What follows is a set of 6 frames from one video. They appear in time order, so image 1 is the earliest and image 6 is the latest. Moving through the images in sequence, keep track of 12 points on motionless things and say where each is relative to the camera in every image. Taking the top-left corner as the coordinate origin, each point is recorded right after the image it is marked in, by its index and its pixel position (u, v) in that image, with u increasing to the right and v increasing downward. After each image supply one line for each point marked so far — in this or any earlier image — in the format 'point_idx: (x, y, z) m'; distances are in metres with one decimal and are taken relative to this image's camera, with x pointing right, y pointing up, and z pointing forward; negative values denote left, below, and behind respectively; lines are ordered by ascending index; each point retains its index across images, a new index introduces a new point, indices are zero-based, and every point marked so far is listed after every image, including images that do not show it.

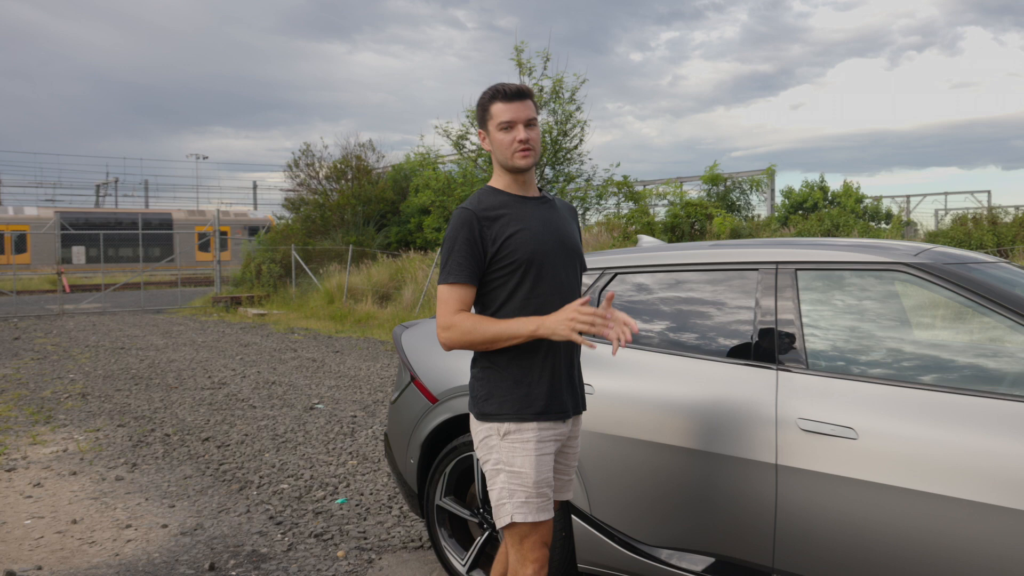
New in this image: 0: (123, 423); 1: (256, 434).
0: (-3.4, -1.2, +6.8) m
1: (-2.1, -1.2, +6.2) m
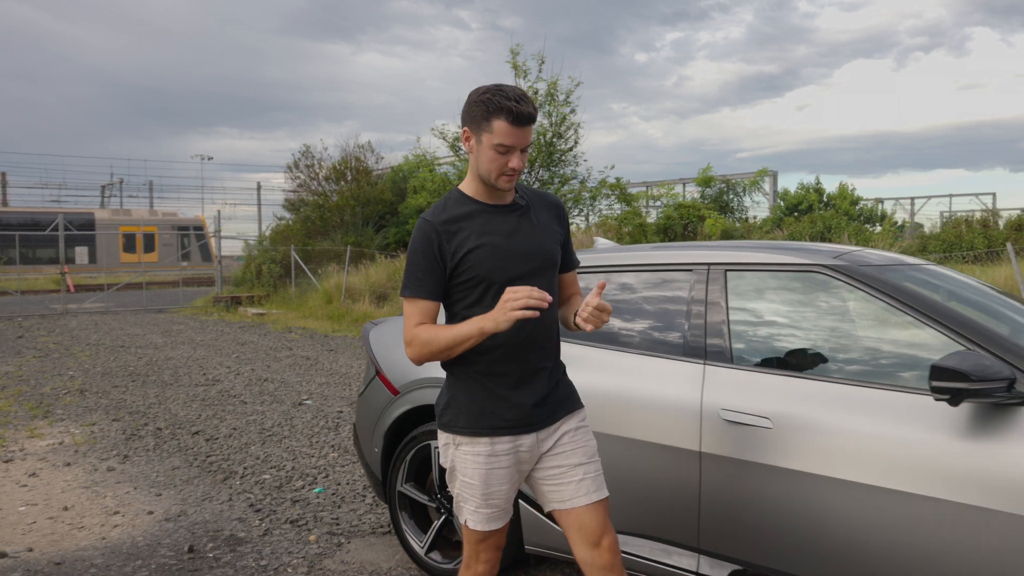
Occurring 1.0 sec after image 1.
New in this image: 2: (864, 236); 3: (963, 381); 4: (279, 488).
0: (-3.6, -1.2, +7.0) m
1: (-2.2, -1.2, +6.4) m
2: (+7.0, +1.1, +15.3) m
3: (+1.3, -0.3, +2.2) m
4: (-1.5, -1.3, +4.8) m
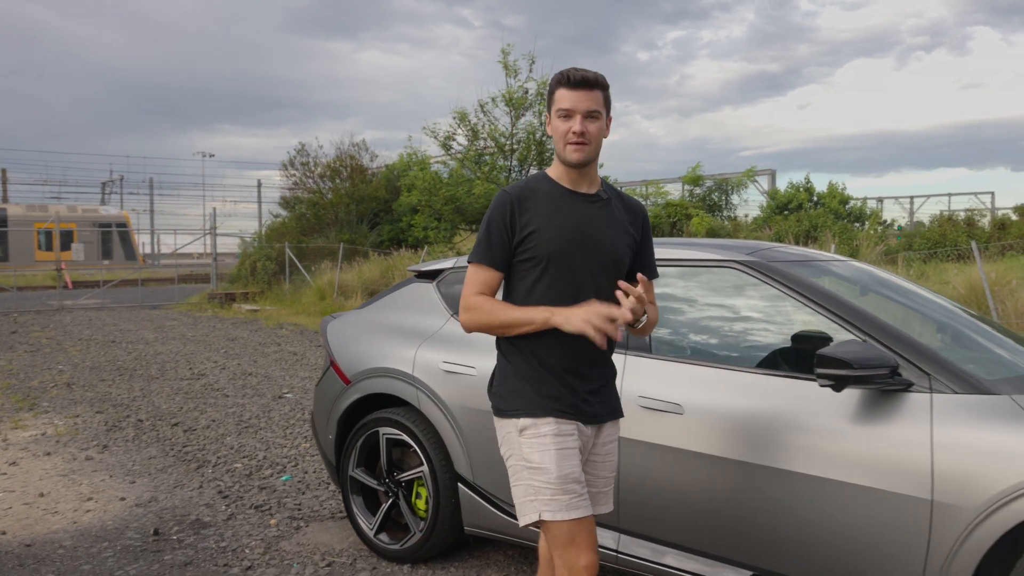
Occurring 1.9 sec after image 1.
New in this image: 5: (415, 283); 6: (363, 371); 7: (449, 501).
0: (-3.9, -1.1, +7.2) m
1: (-2.5, -1.1, +6.6) m
2: (+6.8, +1.1, +15.4) m
3: (+1.1, -0.3, +2.4) m
4: (-1.7, -1.2, +5.0) m
5: (-0.5, 0.0, +3.8) m
6: (-0.7, -0.4, +3.6) m
7: (-0.3, -0.9, +3.3) m
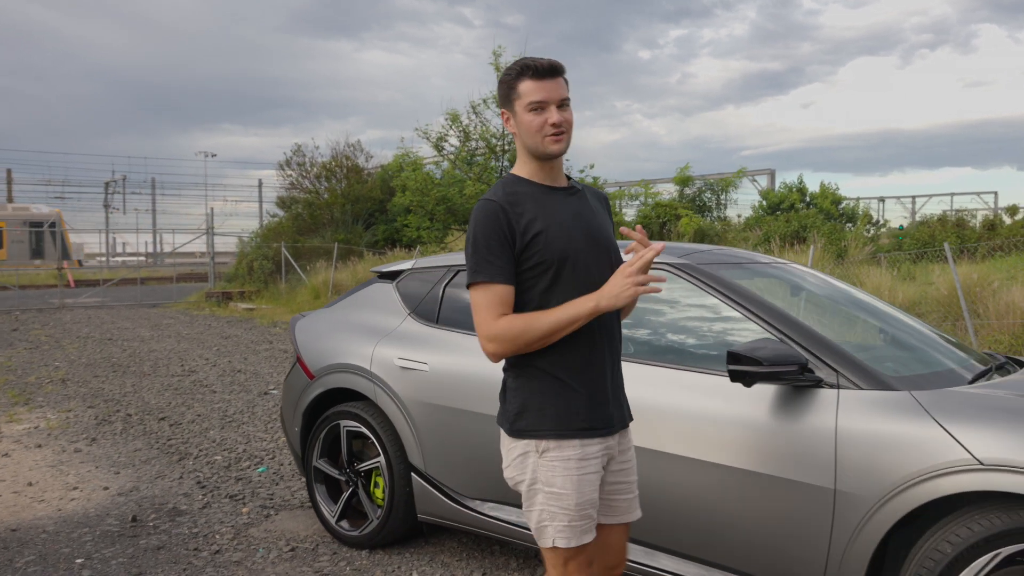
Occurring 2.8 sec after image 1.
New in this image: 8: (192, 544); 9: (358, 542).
0: (-4.1, -1.1, +7.4) m
1: (-2.7, -1.1, +6.8) m
2: (+6.6, +1.1, +15.6) m
3: (+0.8, -0.3, +2.6) m
4: (-1.9, -1.2, +5.2) m
5: (-0.7, 0.0, +4.1) m
6: (-0.9, -0.4, +3.8) m
7: (-0.5, -0.9, +3.5) m
8: (-1.6, -1.3, +3.9) m
9: (-0.7, -1.2, +3.7) m
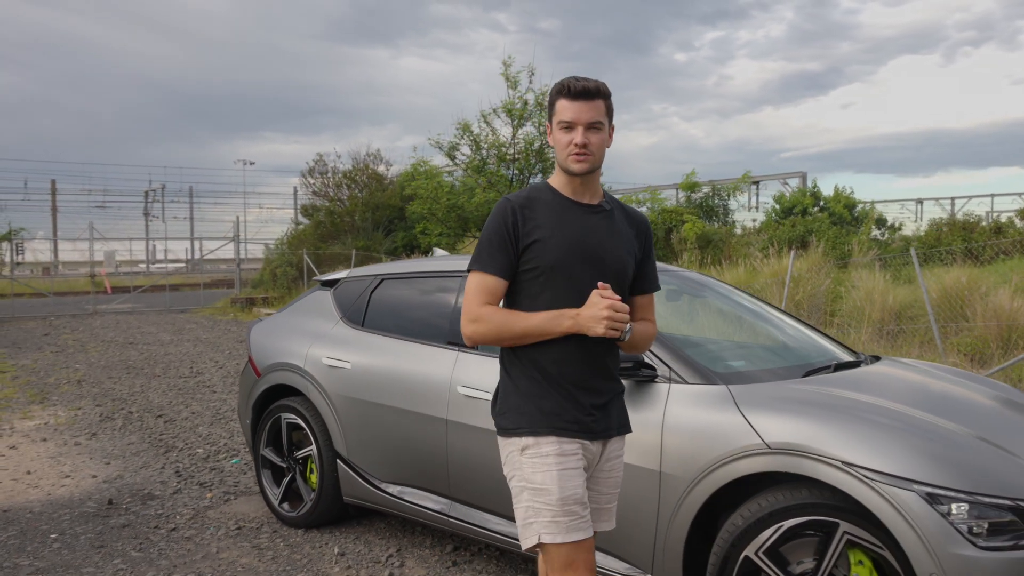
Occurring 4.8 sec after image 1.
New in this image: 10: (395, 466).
0: (-4.3, -1.2, +8.0) m
1: (-3.0, -1.2, +7.3) m
2: (+6.8, +1.1, +15.7) m
3: (+0.3, -0.3, +3.0) m
4: (-2.3, -1.3, +5.7) m
5: (-1.1, 0.0, +4.5) m
6: (-1.3, -0.4, +4.3) m
7: (-0.9, -1.0, +4.0) m
8: (-2.0, -1.3, +4.3) m
9: (-1.2, -1.3, +4.1) m
10: (-0.6, -0.9, +3.7) m
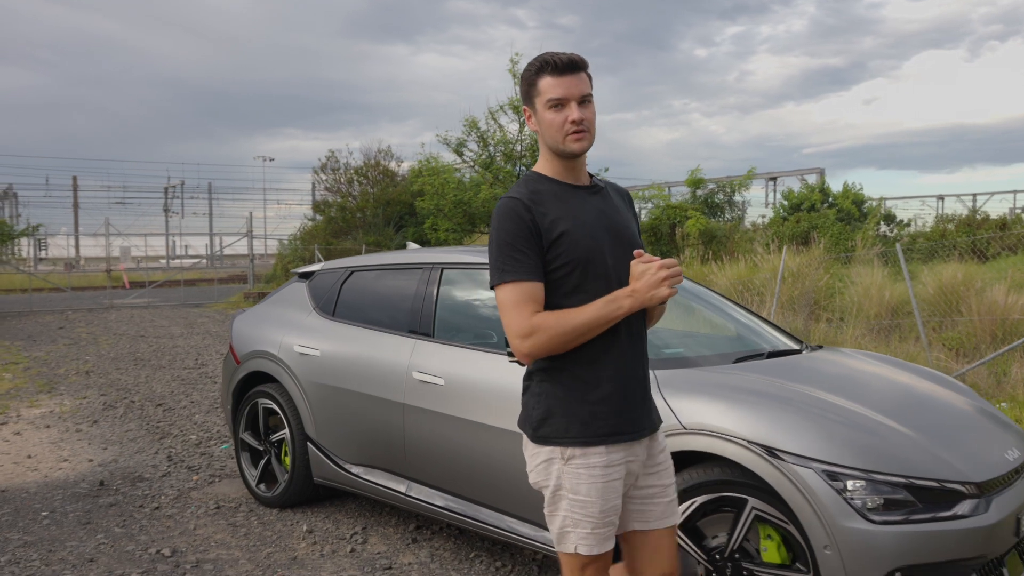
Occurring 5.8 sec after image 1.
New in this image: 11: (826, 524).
0: (-4.4, -1.1, +8.3) m
1: (-3.1, -1.1, +7.6) m
2: (+6.9, +1.1, +15.7) m
3: (+0.1, -0.2, +3.1) m
4: (-2.4, -1.2, +5.9) m
5: (-1.3, 0.0, +4.7) m
6: (-1.5, -0.4, +4.5) m
7: (-1.1, -0.9, +4.2) m
8: (-2.2, -1.3, +4.6) m
9: (-1.4, -1.2, +4.3) m
10: (-0.8, -0.8, +3.9) m
11: (+1.0, -0.7, +2.4) m
